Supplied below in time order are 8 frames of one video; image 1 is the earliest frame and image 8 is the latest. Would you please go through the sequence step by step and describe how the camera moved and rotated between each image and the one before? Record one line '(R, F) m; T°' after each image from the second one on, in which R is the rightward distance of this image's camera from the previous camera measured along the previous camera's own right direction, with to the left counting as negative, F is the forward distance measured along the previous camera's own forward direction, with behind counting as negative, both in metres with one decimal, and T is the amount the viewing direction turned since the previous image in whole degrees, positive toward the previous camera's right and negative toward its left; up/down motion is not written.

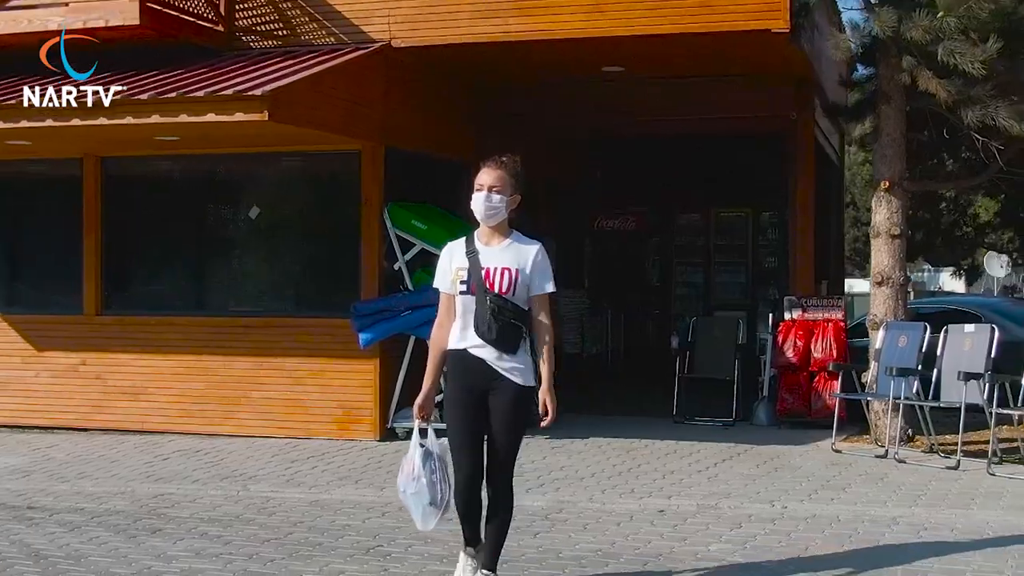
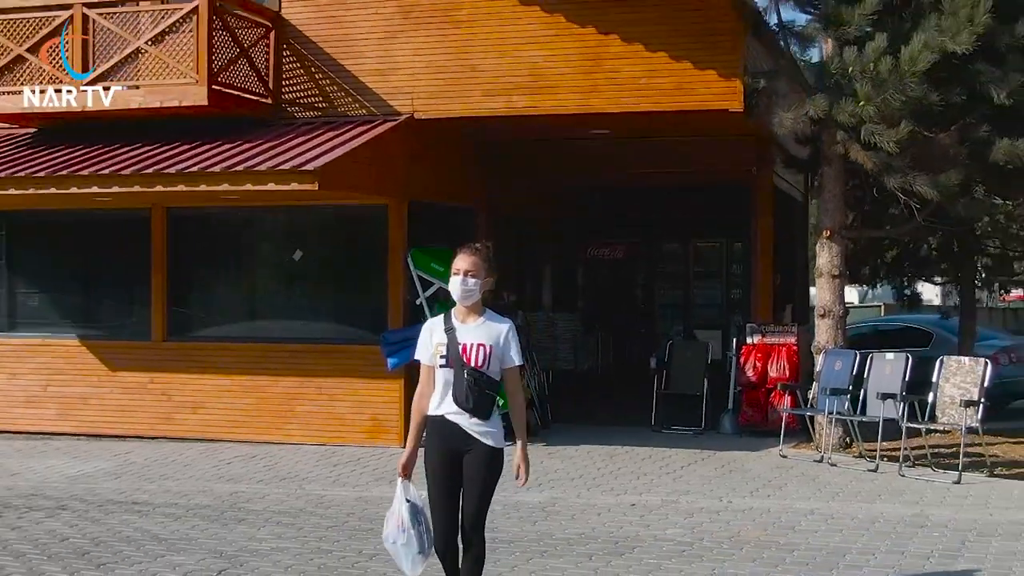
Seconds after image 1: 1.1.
(0.0, -1.8) m; 0°
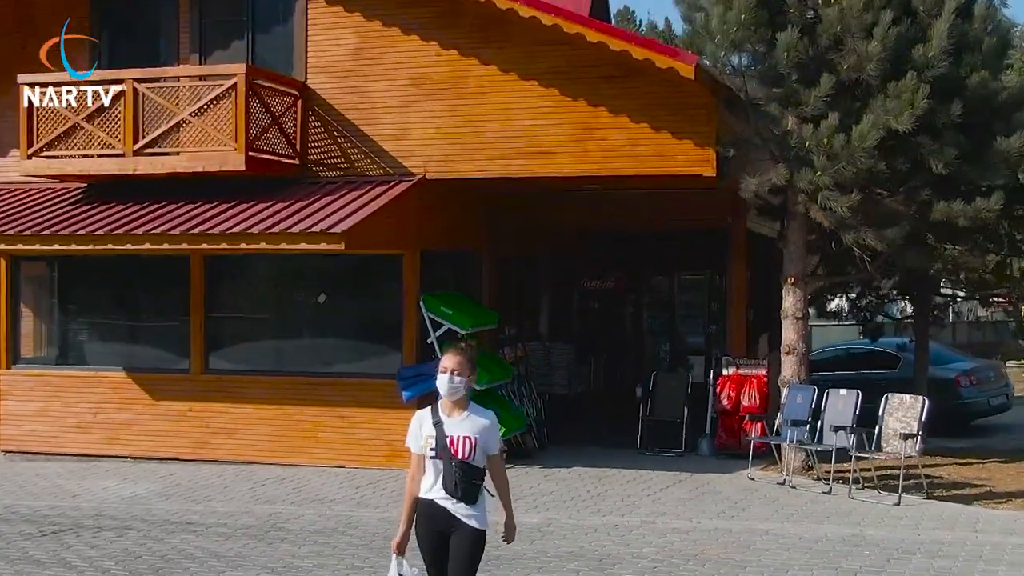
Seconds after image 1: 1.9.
(0.0, -1.4) m; 0°
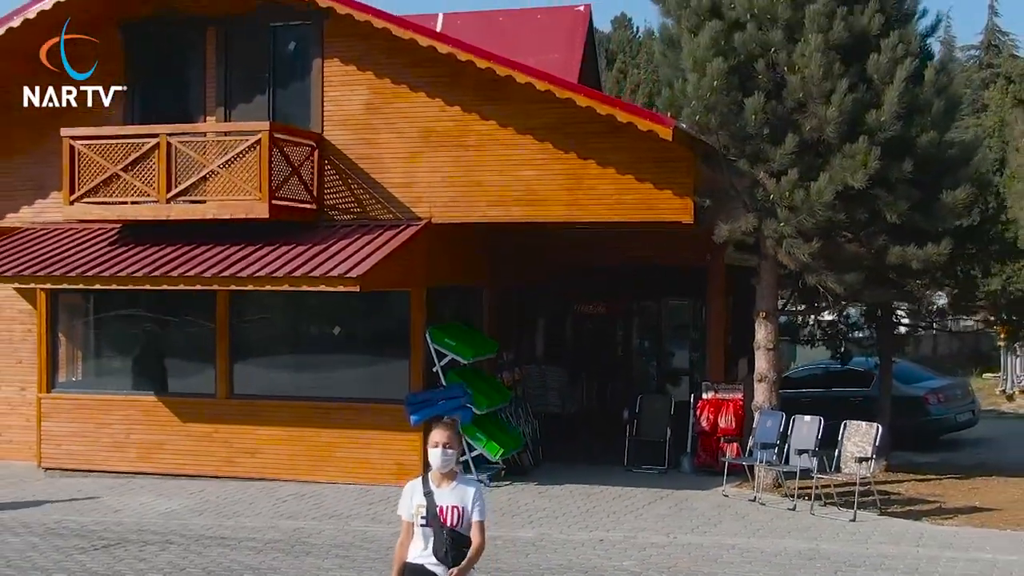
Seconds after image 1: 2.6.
(0.0, -1.3) m; 0°
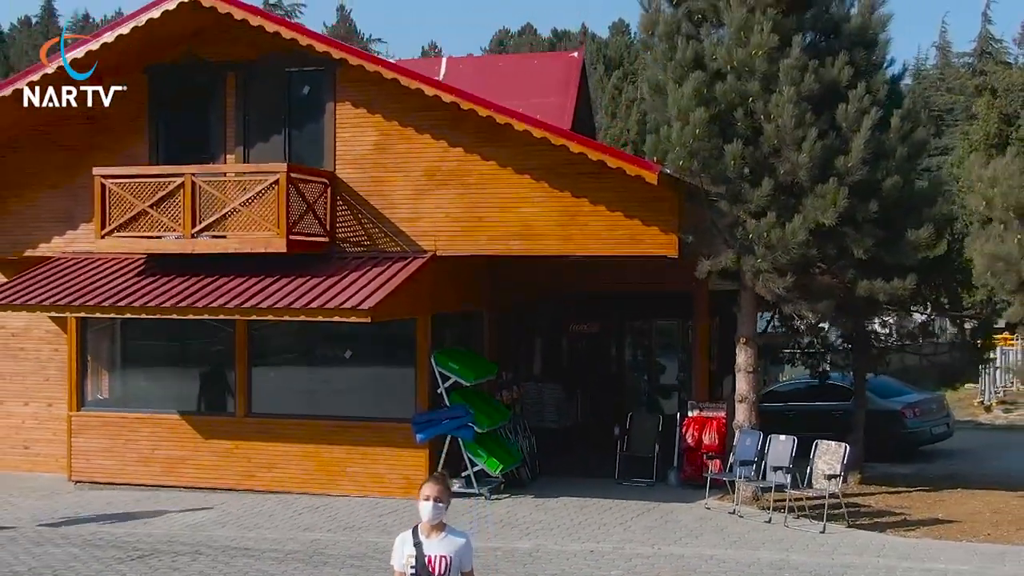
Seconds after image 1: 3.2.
(0.0, -1.1) m; 0°
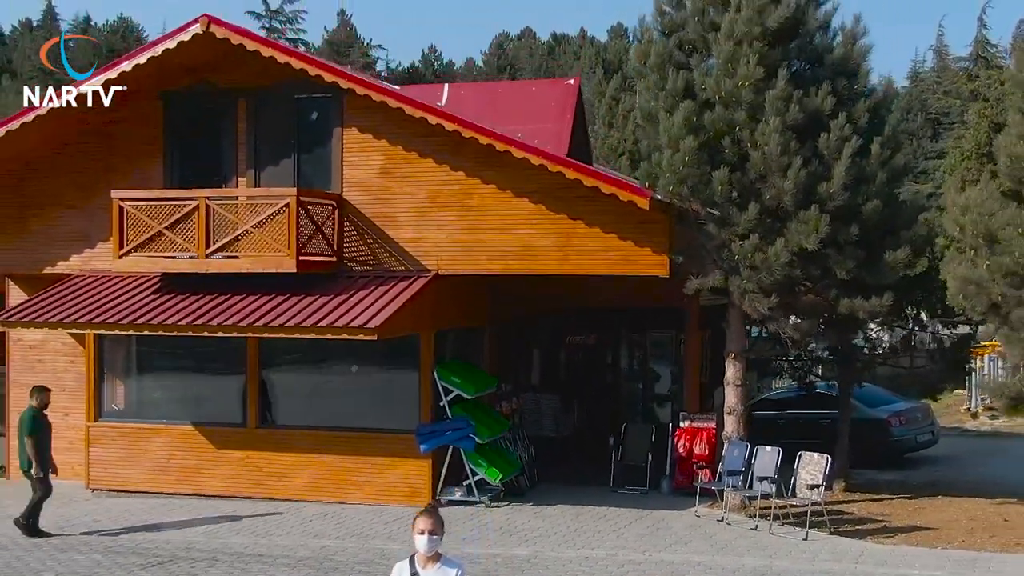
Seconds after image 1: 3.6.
(0.0, -0.7) m; 0°
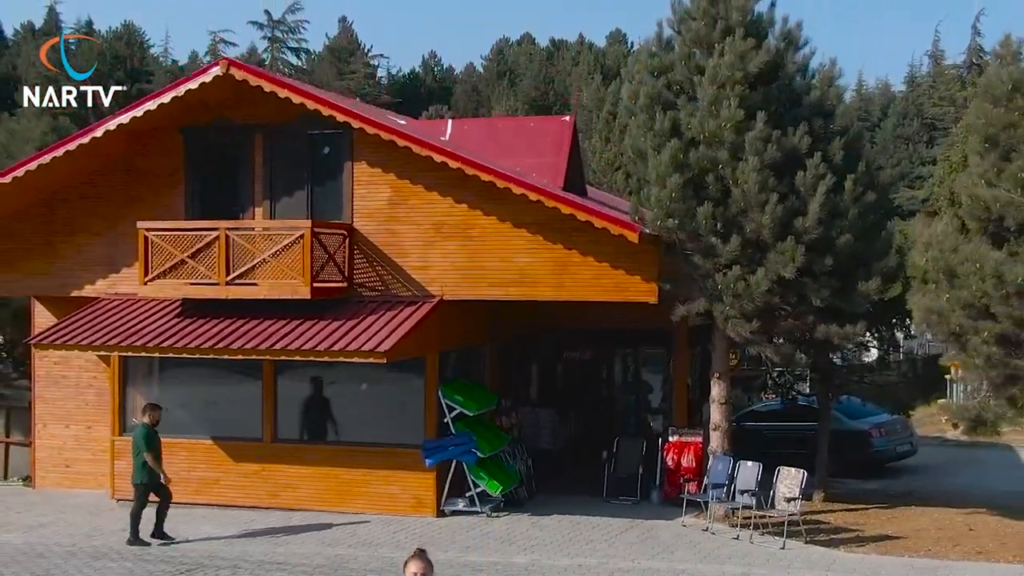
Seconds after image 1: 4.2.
(0.0, -1.1) m; 0°
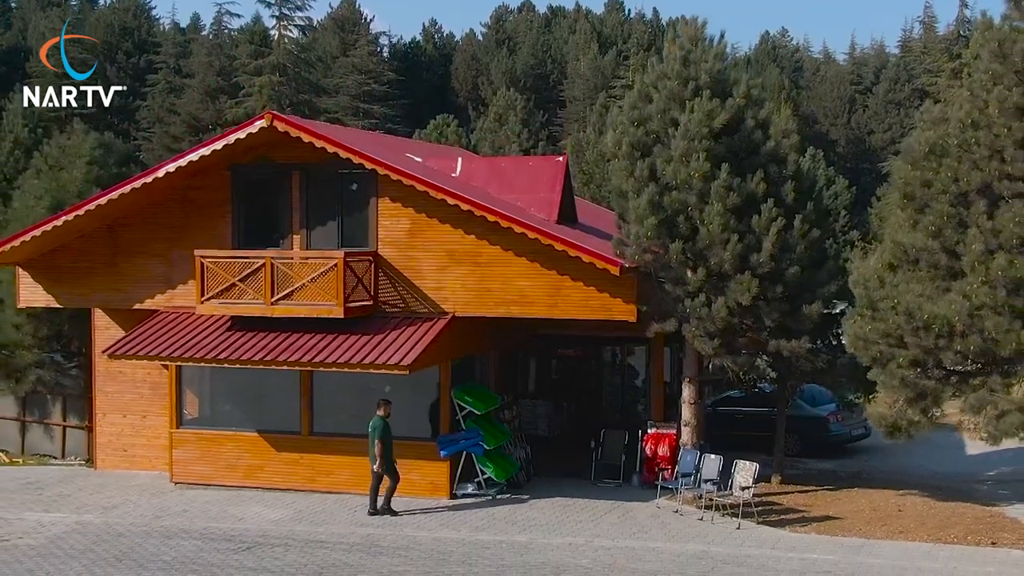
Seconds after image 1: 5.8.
(0.0, -2.9) m; 0°
